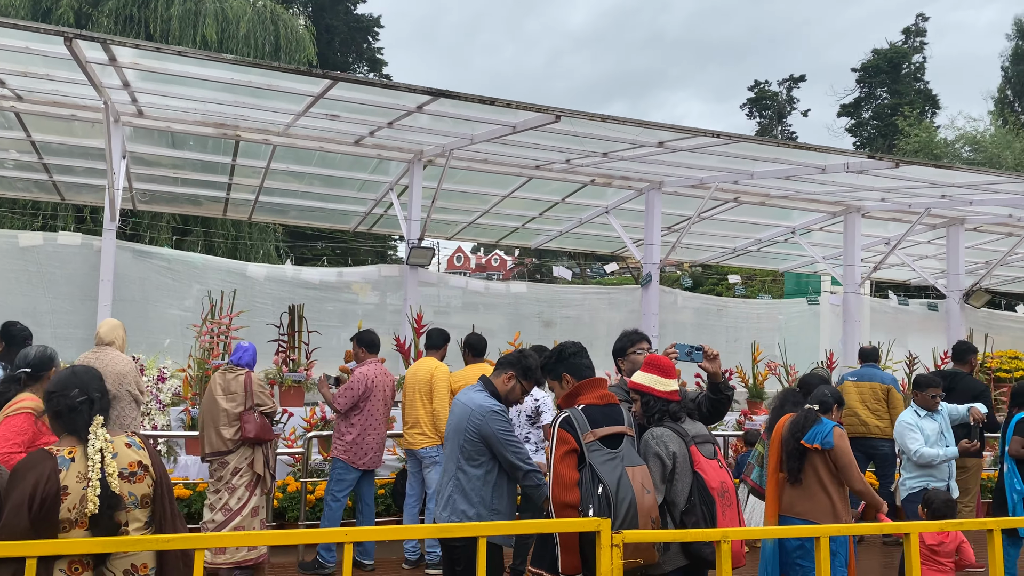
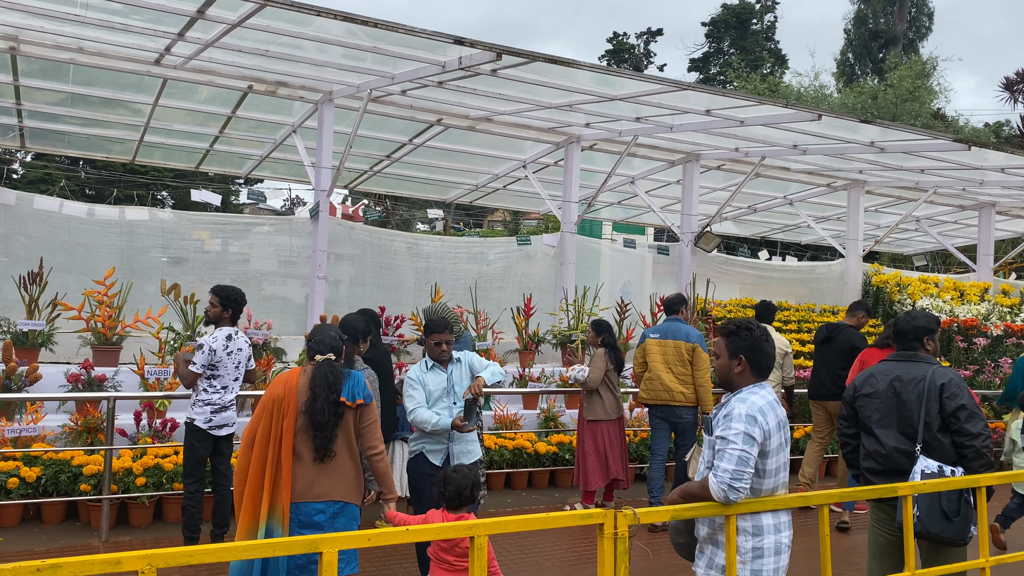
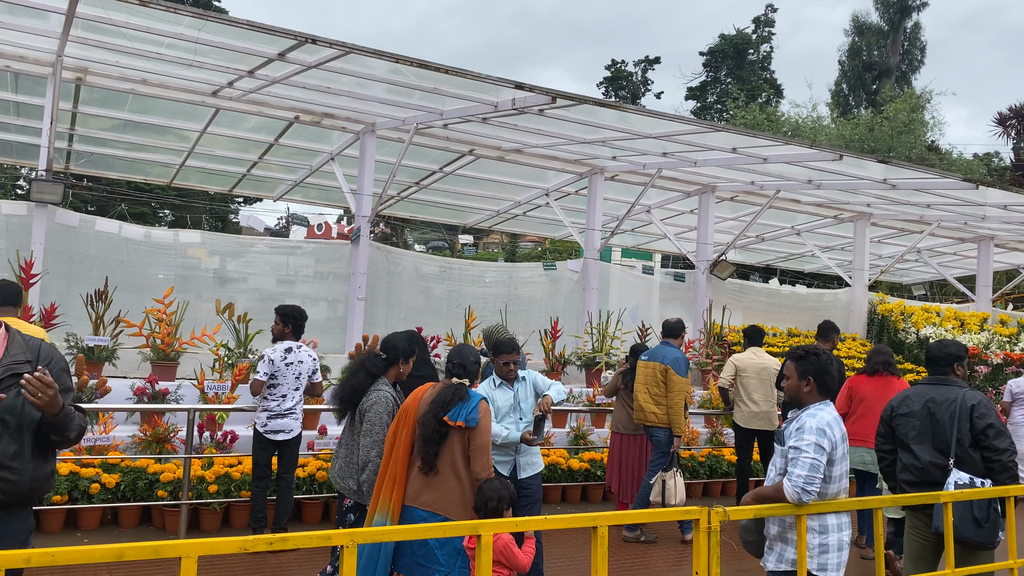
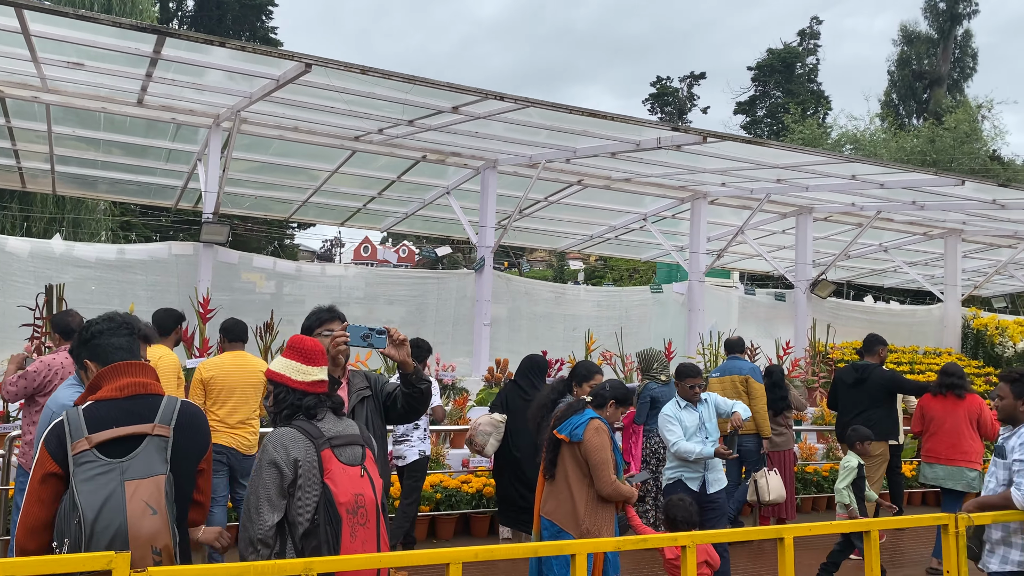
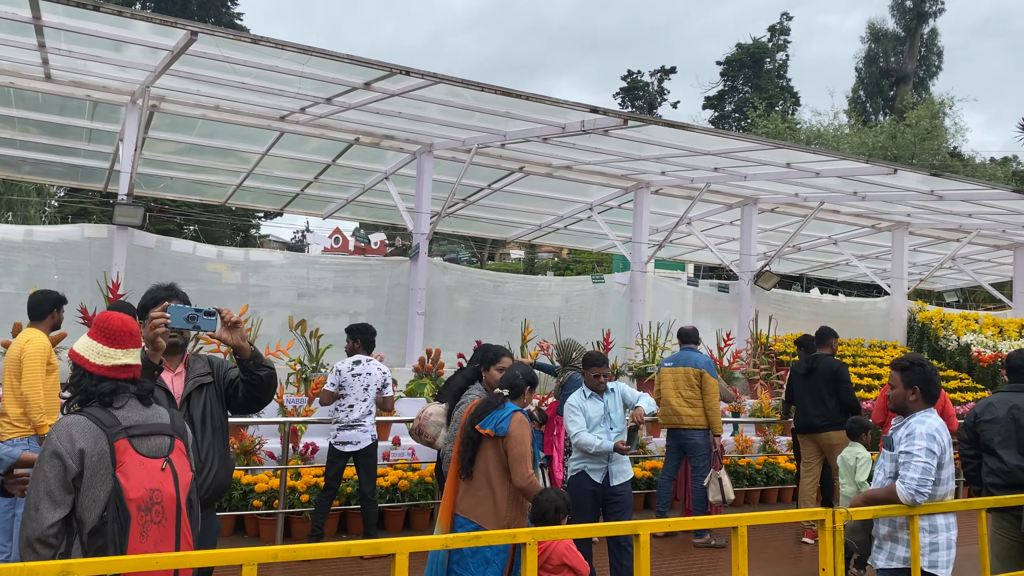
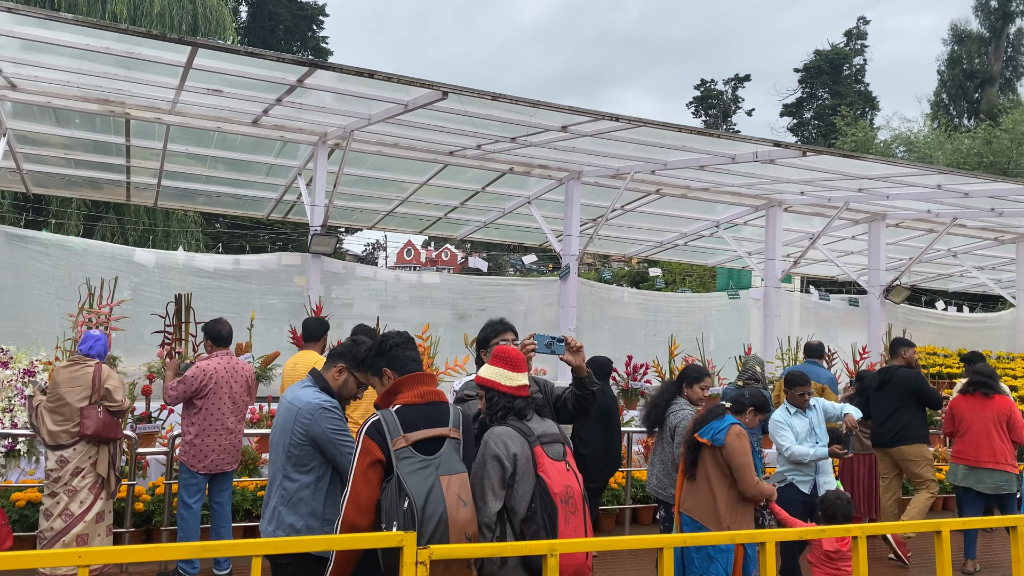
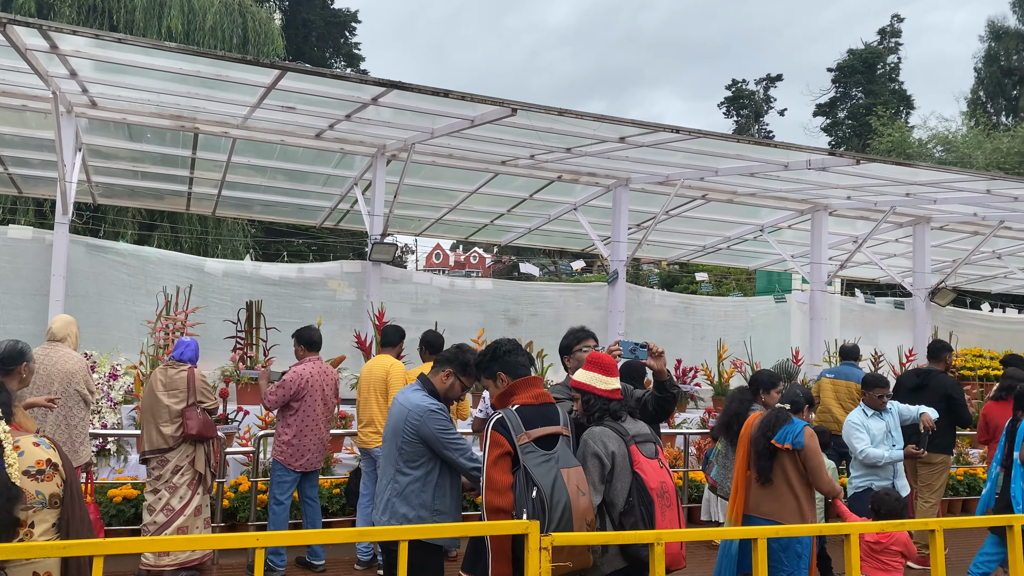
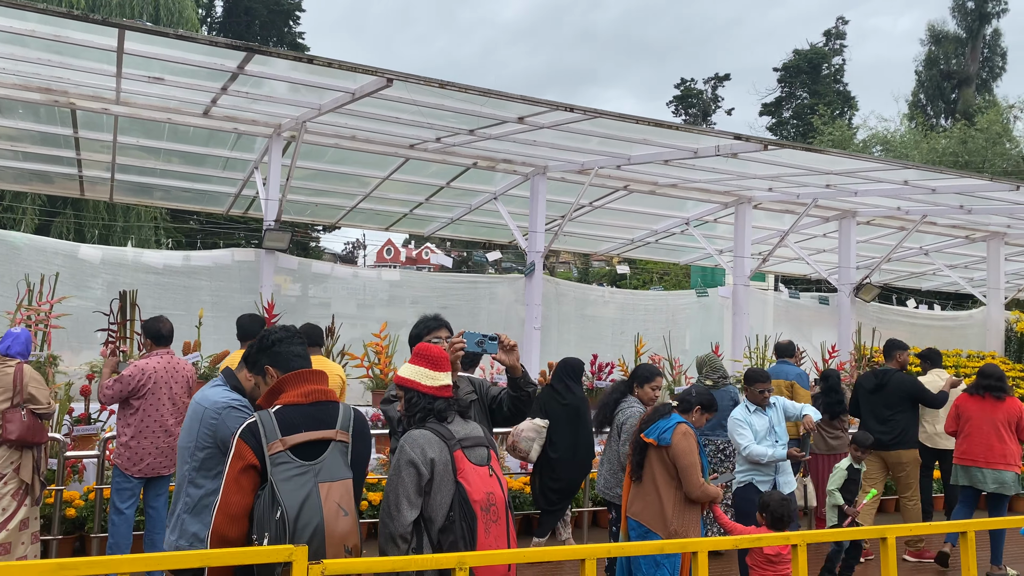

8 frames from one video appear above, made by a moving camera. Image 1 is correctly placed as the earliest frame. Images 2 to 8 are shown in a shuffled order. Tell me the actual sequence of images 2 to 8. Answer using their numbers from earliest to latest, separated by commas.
7, 6, 8, 4, 5, 3, 2
